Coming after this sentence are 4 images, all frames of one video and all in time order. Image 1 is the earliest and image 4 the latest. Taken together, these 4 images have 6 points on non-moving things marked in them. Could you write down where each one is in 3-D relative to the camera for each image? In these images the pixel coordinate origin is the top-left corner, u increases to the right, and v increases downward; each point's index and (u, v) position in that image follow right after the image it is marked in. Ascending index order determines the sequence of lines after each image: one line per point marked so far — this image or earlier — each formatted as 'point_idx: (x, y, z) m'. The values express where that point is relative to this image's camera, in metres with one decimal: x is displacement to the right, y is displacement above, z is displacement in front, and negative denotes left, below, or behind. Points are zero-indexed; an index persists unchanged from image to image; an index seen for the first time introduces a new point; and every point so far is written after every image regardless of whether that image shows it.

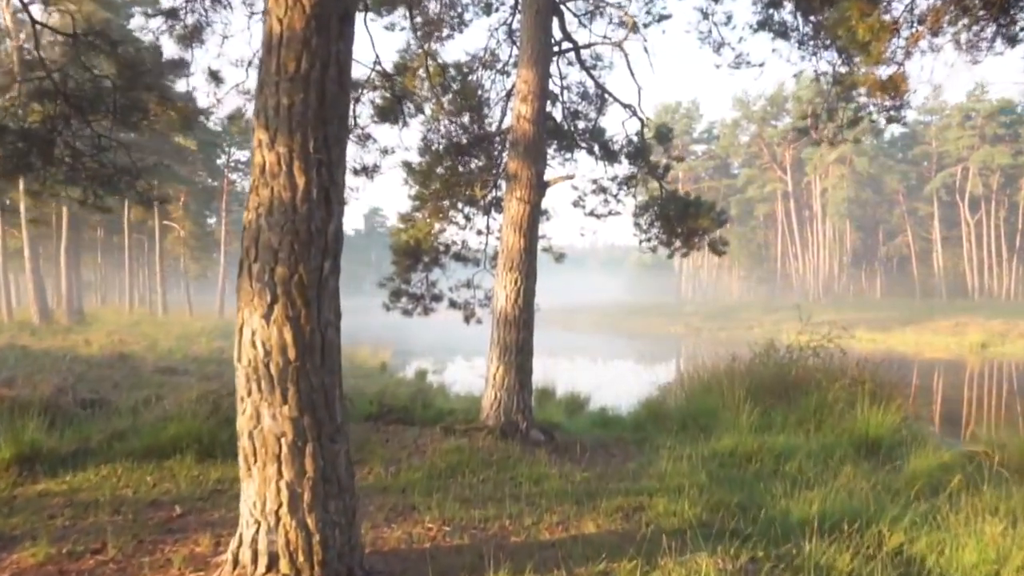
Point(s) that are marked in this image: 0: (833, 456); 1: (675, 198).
0: (+3.1, -1.6, +7.9) m
1: (+1.9, +1.1, +9.6) m
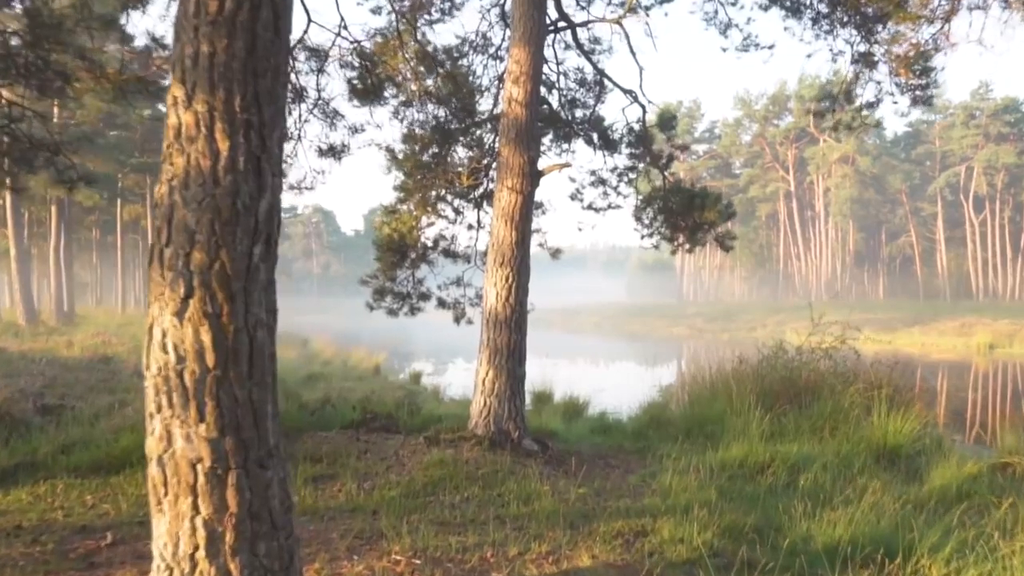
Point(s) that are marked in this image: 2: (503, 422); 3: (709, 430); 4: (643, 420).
0: (+3.0, -1.6, +7.3) m
1: (+1.8, +1.1, +9.0) m
2: (-0.1, -1.1, +7.0) m
3: (+2.1, -1.5, +8.9) m
4: (+1.6, -1.6, +10.0) m
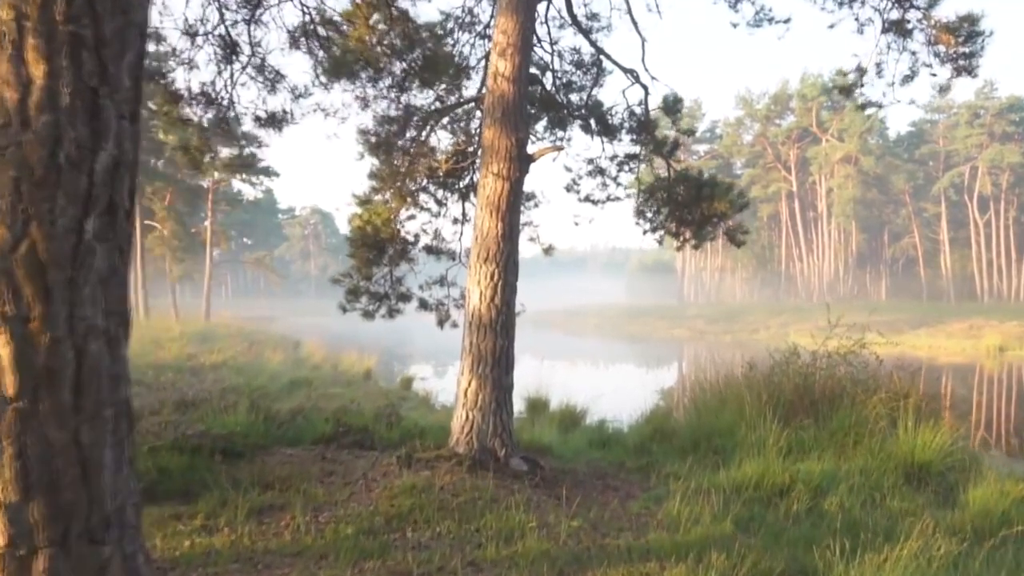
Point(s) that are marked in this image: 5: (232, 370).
0: (+2.9, -1.6, +6.5) m
1: (+1.7, +1.1, +8.2) m
2: (-0.2, -1.1, +6.2) m
3: (+2.0, -1.5, +8.1) m
4: (+1.5, -1.6, +9.2) m
5: (-5.5, -1.6, +16.0) m
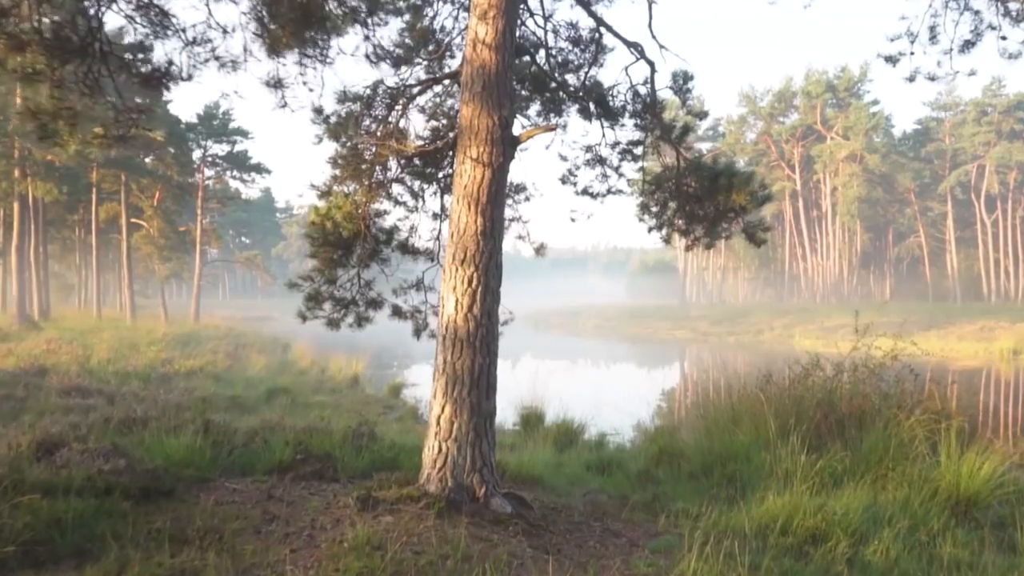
0: (+2.8, -1.6, +5.5) m
1: (+1.6, +1.0, +7.2) m
2: (-0.3, -1.2, +5.1) m
3: (+1.9, -1.6, +7.1) m
4: (+1.4, -1.6, +8.1) m
5: (-5.6, -1.6, +15.0) m
